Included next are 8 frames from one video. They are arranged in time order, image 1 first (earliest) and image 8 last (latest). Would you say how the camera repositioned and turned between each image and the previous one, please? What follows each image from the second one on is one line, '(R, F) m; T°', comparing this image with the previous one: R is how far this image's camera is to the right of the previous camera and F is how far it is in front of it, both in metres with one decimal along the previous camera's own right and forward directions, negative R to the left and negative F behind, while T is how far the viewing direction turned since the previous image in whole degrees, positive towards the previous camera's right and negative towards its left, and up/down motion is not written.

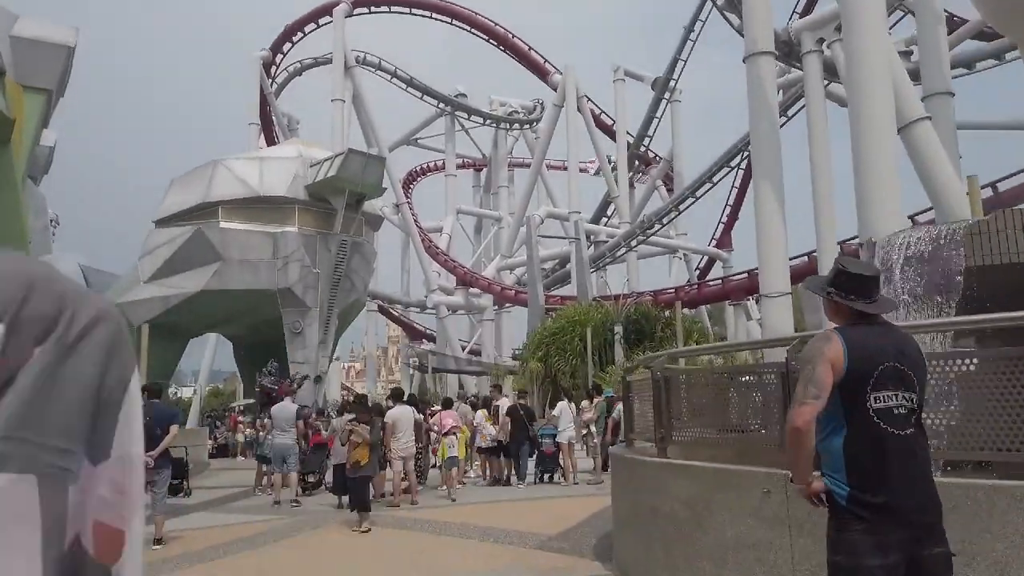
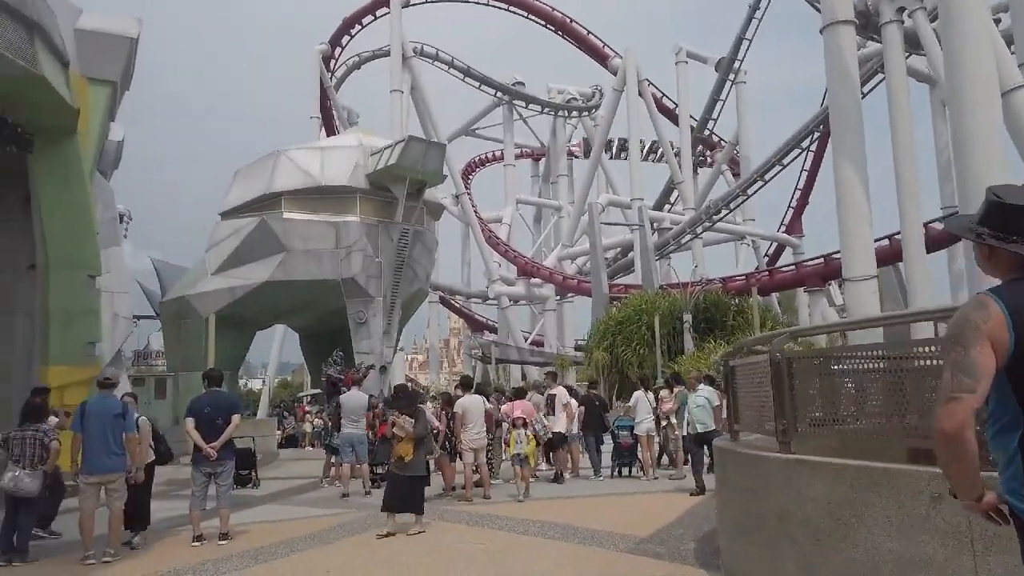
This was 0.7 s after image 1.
(-0.1, +0.5) m; -4°
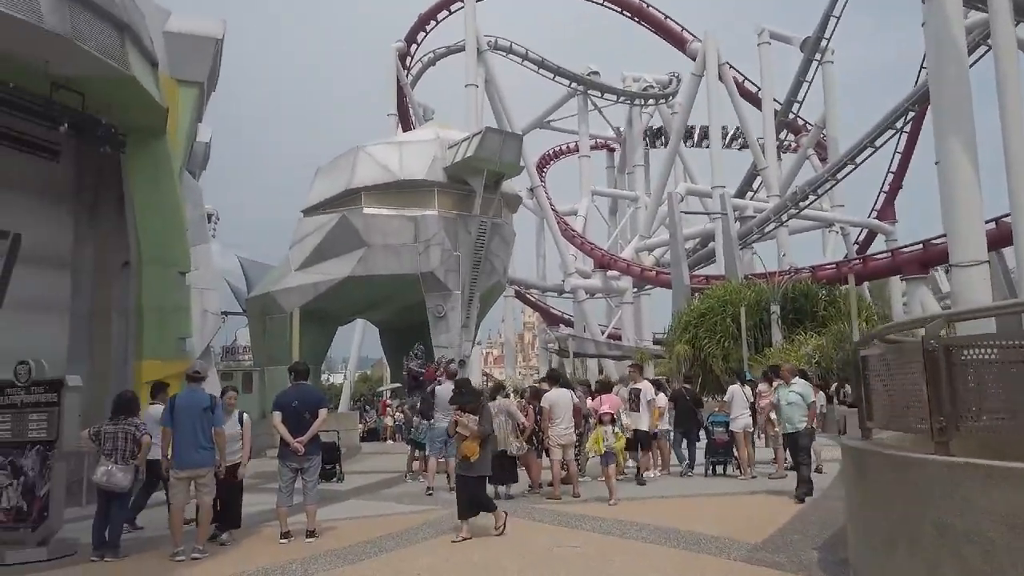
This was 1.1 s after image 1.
(-0.1, +0.3) m; -5°
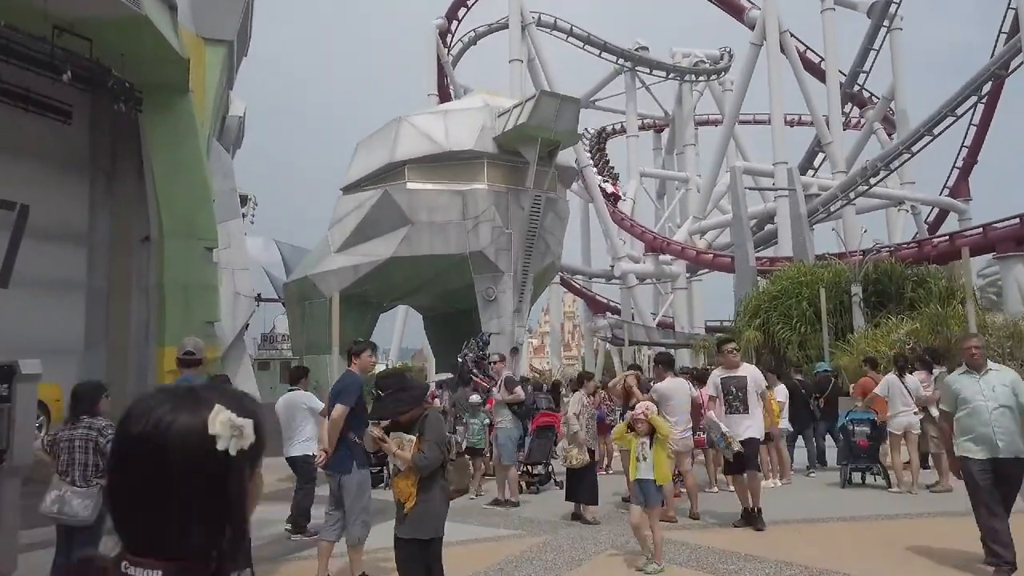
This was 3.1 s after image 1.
(-0.4, +1.7) m; -3°
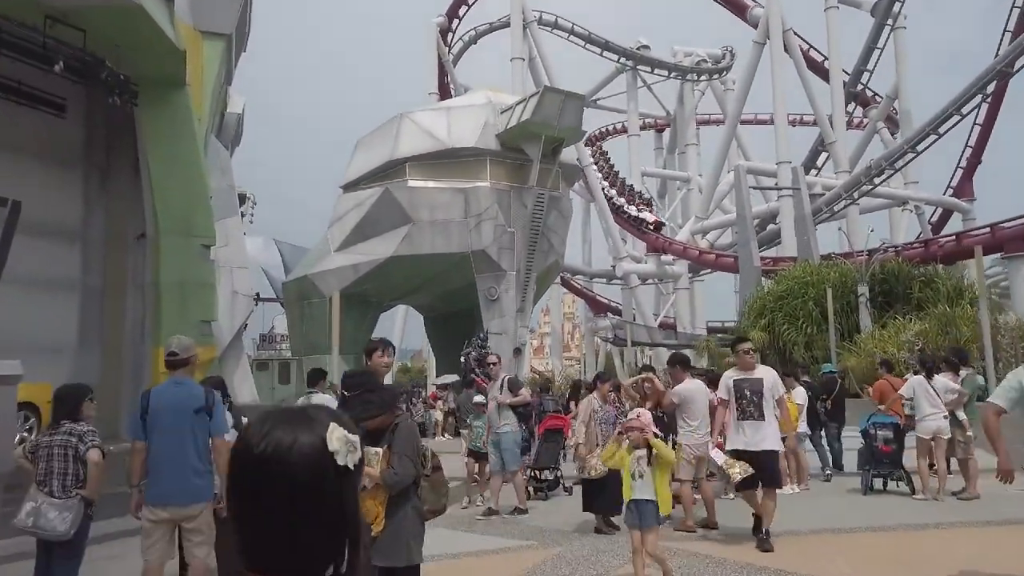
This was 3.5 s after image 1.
(-0.1, +0.3) m; 0°
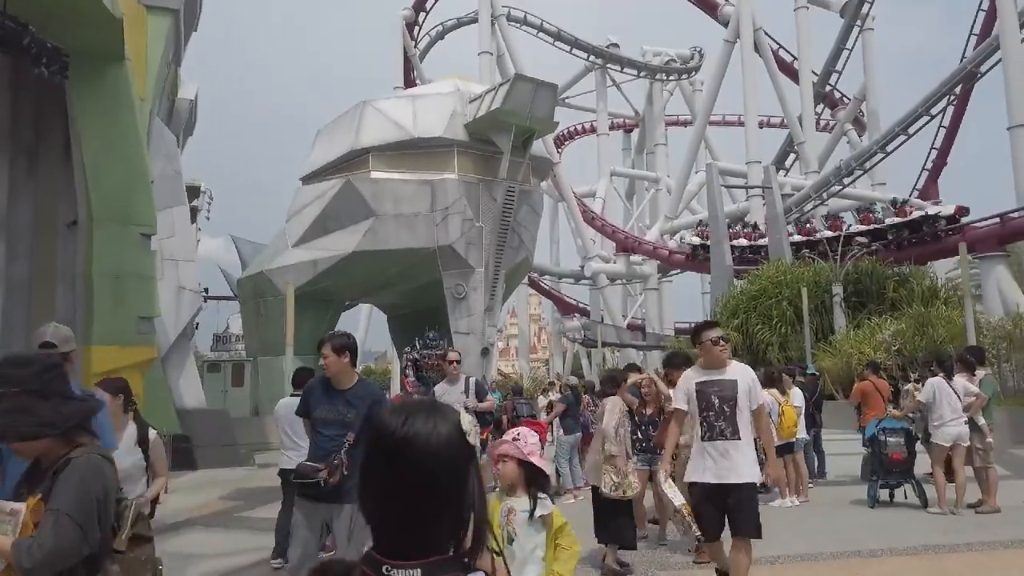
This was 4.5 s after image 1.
(0.0, +0.8) m; +2°
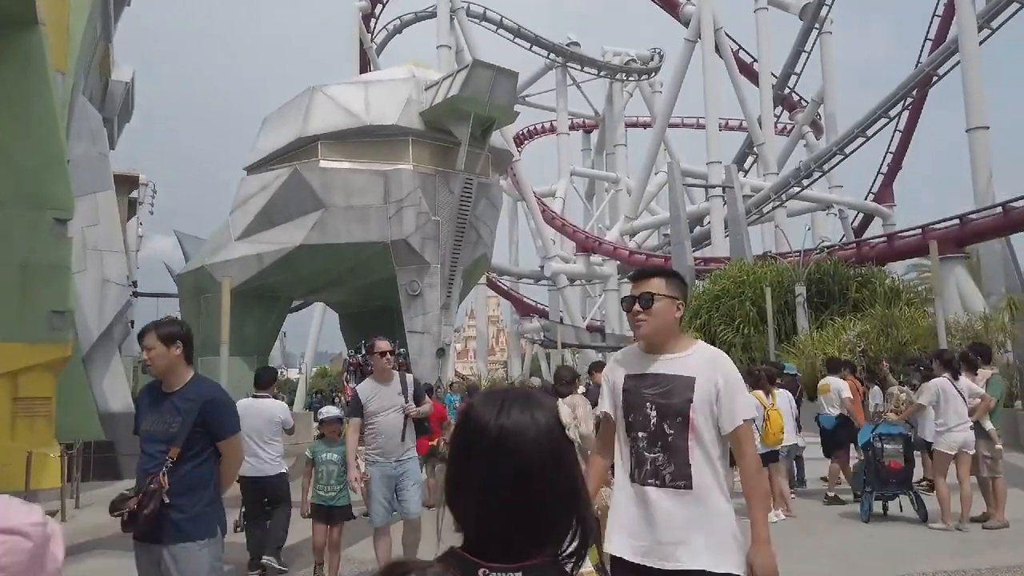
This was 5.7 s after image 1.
(0.0, +0.8) m; +3°
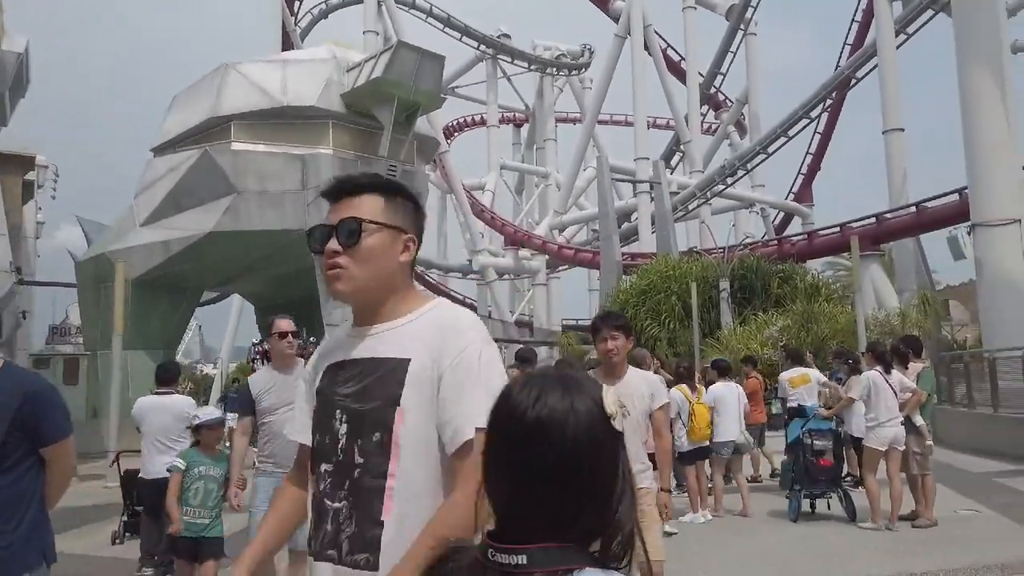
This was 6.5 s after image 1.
(+0.1, +0.4) m; +5°
